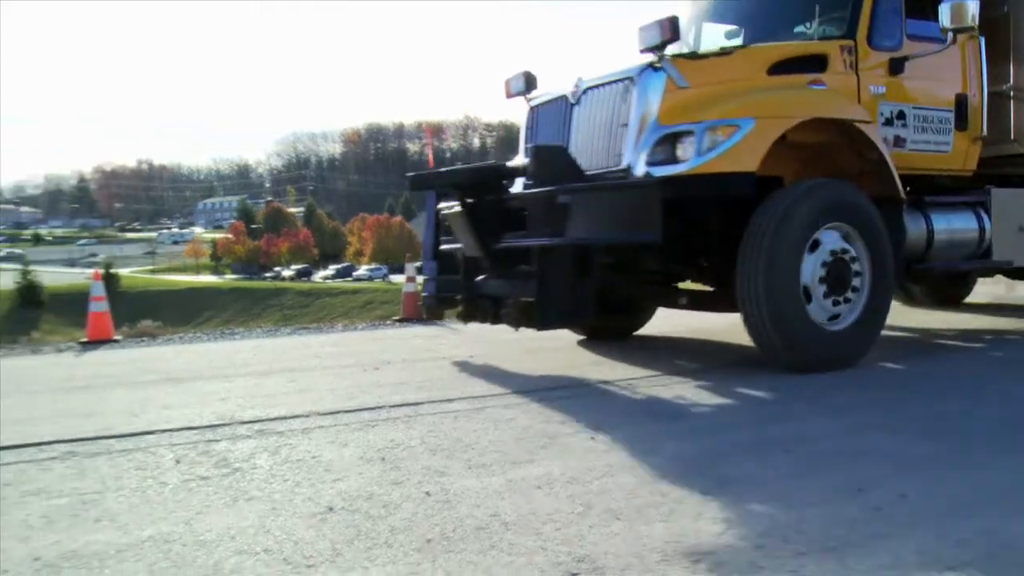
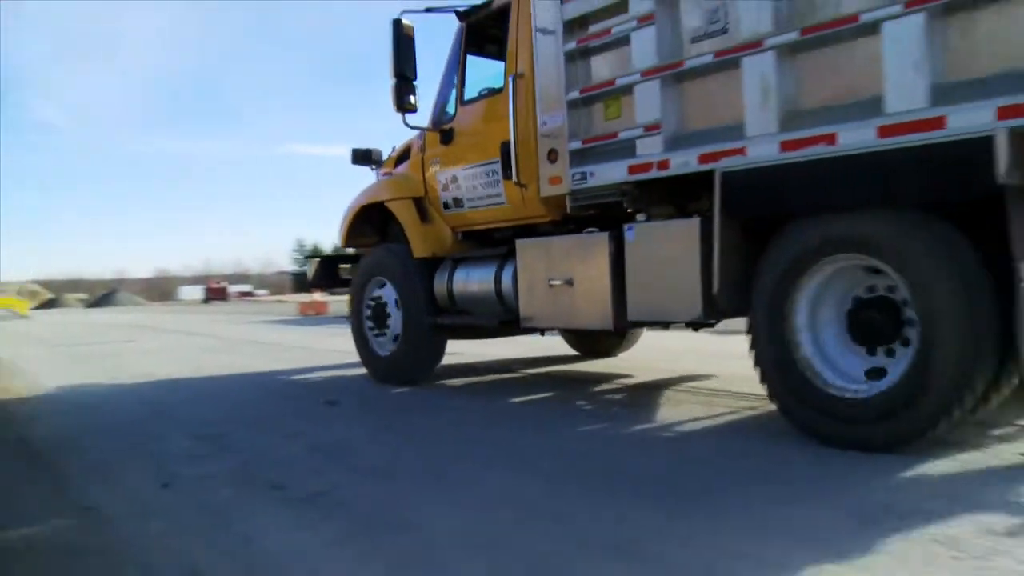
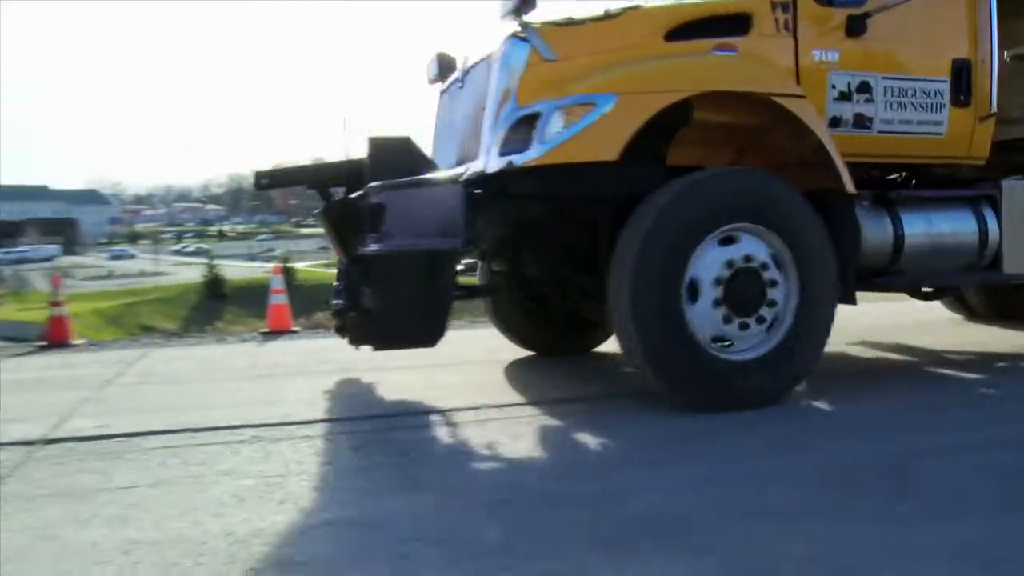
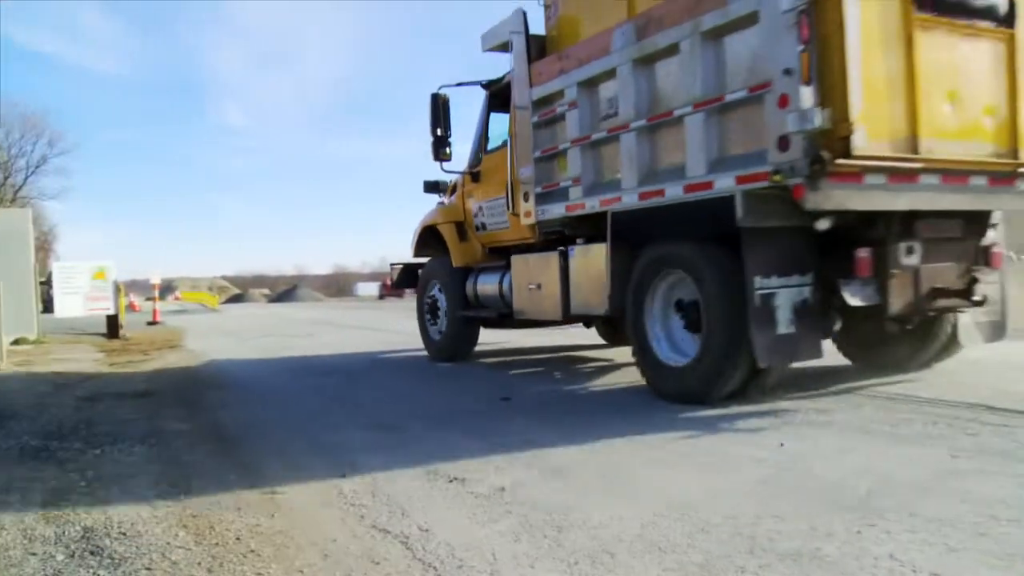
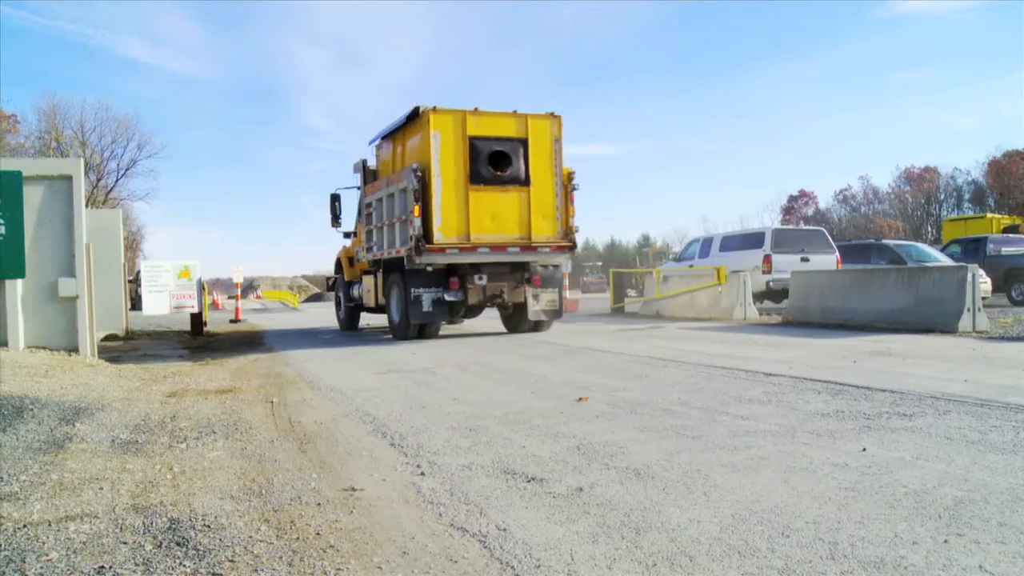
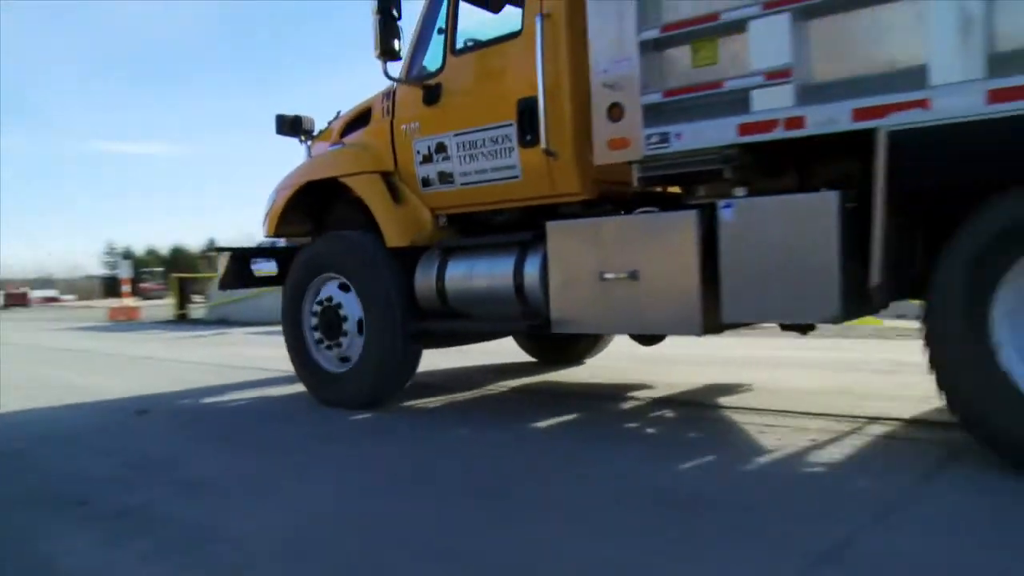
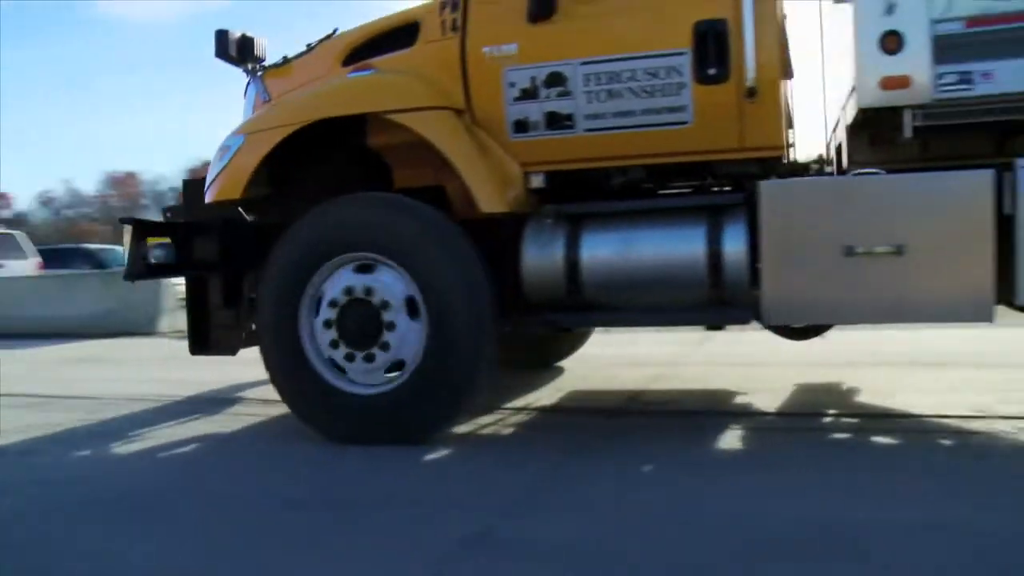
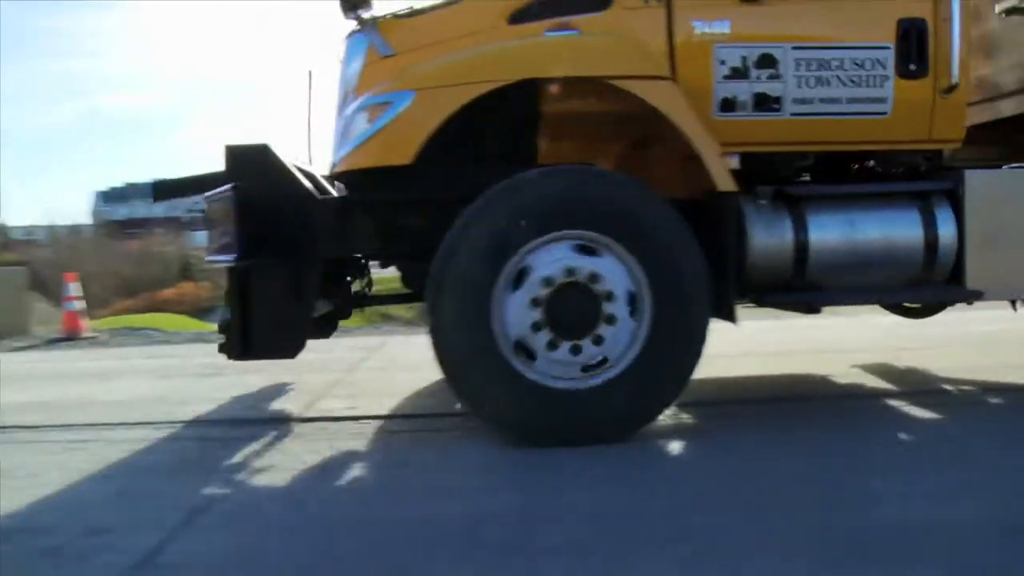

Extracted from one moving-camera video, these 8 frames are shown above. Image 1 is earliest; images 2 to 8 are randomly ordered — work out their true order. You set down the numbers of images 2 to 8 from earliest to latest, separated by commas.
3, 8, 7, 6, 2, 4, 5
